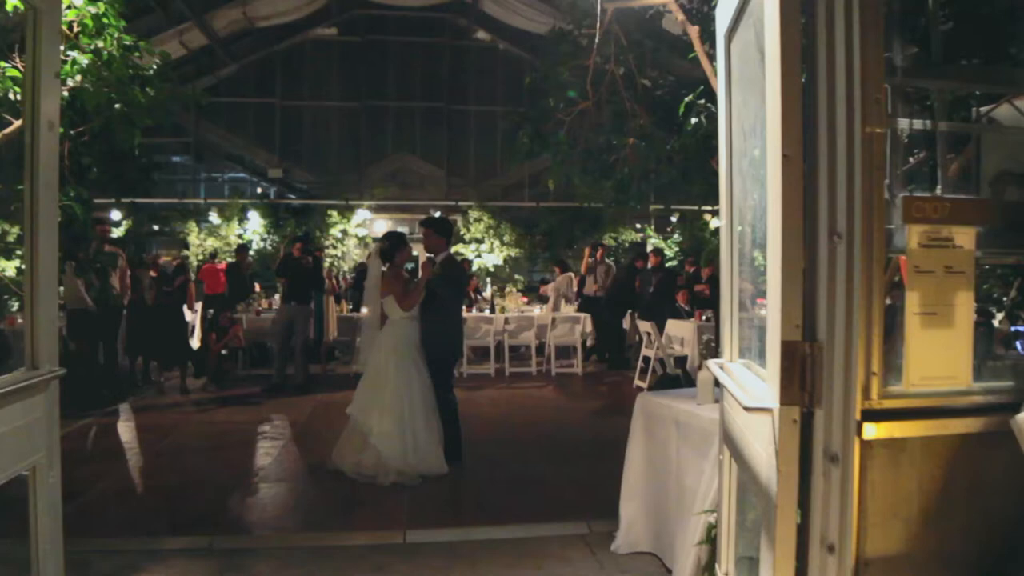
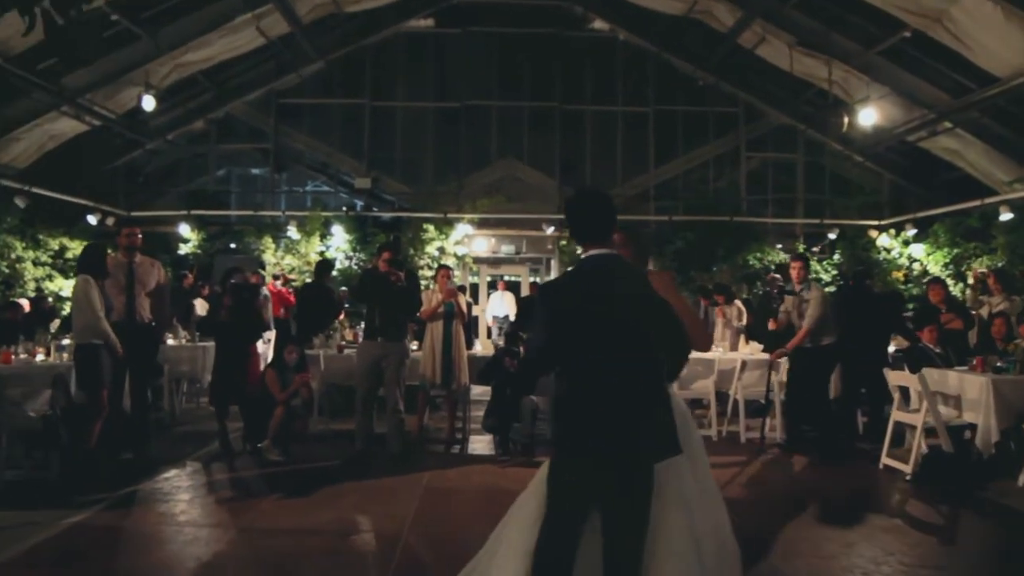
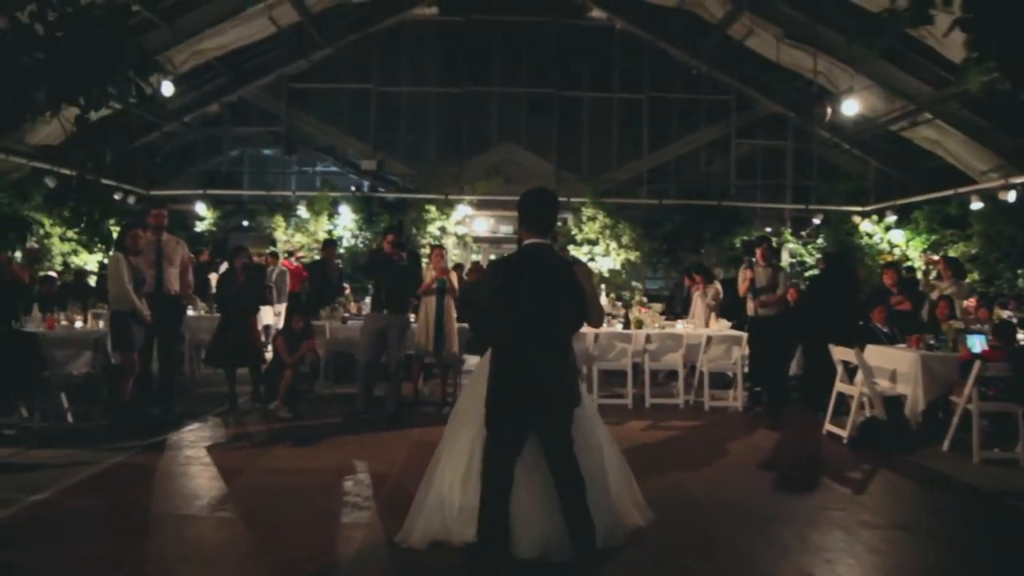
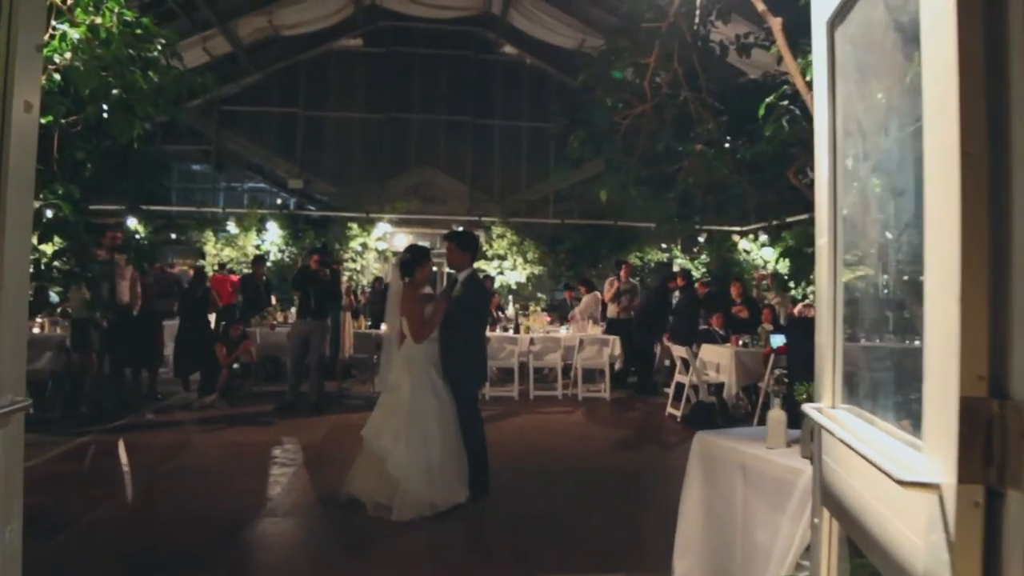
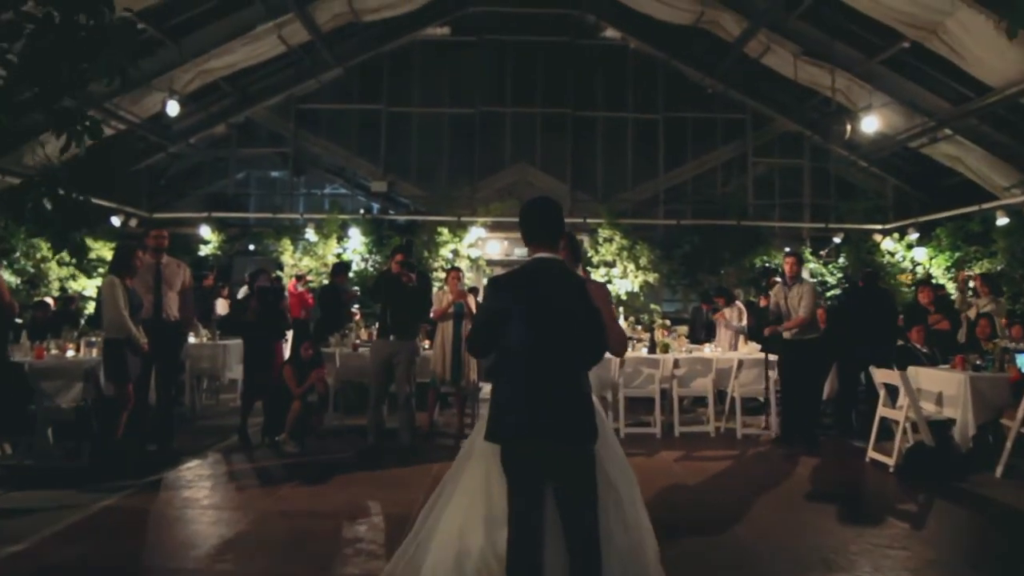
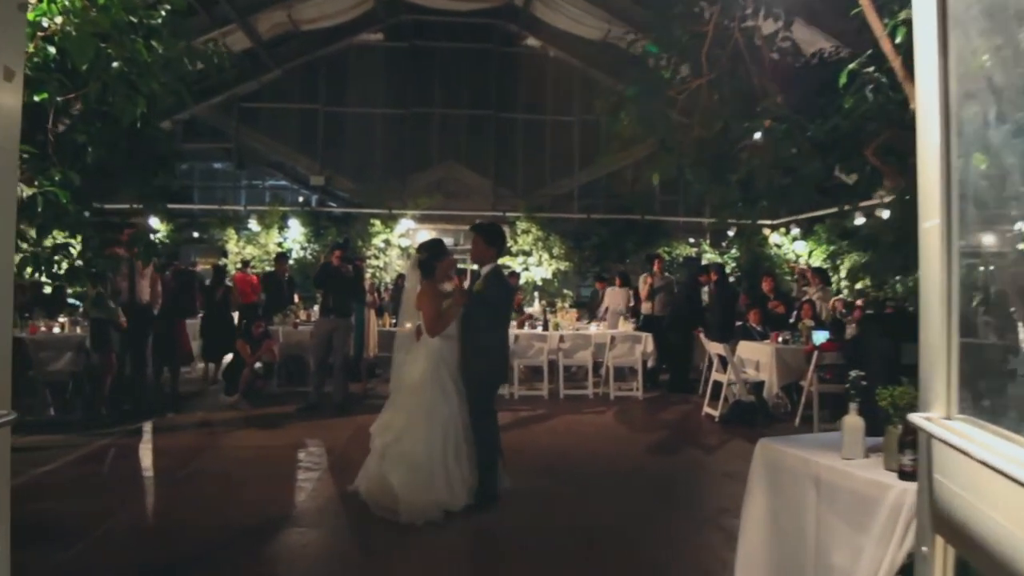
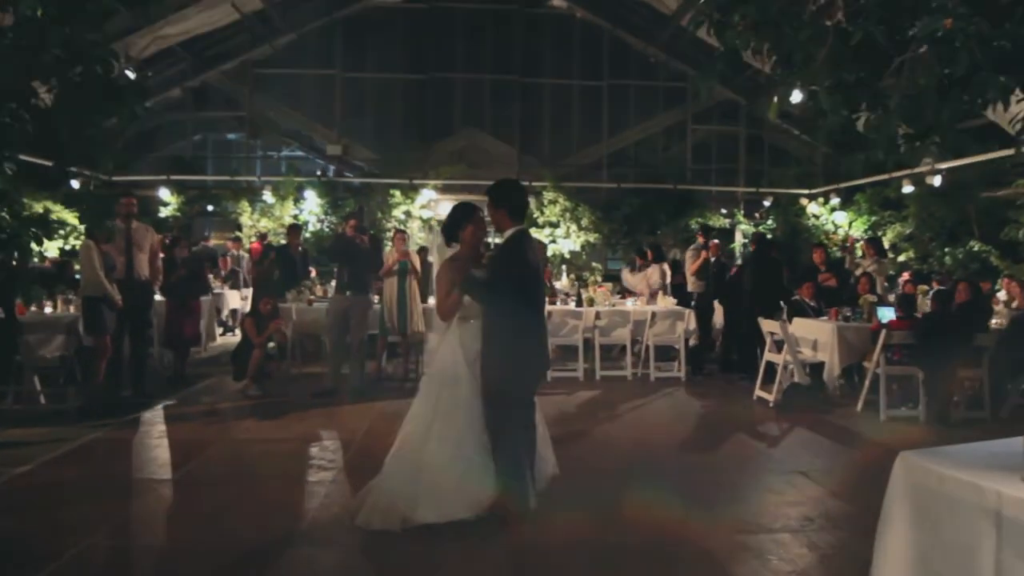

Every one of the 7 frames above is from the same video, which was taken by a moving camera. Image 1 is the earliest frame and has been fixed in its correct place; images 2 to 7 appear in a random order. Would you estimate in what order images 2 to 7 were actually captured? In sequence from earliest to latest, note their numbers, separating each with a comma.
4, 6, 7, 3, 5, 2
